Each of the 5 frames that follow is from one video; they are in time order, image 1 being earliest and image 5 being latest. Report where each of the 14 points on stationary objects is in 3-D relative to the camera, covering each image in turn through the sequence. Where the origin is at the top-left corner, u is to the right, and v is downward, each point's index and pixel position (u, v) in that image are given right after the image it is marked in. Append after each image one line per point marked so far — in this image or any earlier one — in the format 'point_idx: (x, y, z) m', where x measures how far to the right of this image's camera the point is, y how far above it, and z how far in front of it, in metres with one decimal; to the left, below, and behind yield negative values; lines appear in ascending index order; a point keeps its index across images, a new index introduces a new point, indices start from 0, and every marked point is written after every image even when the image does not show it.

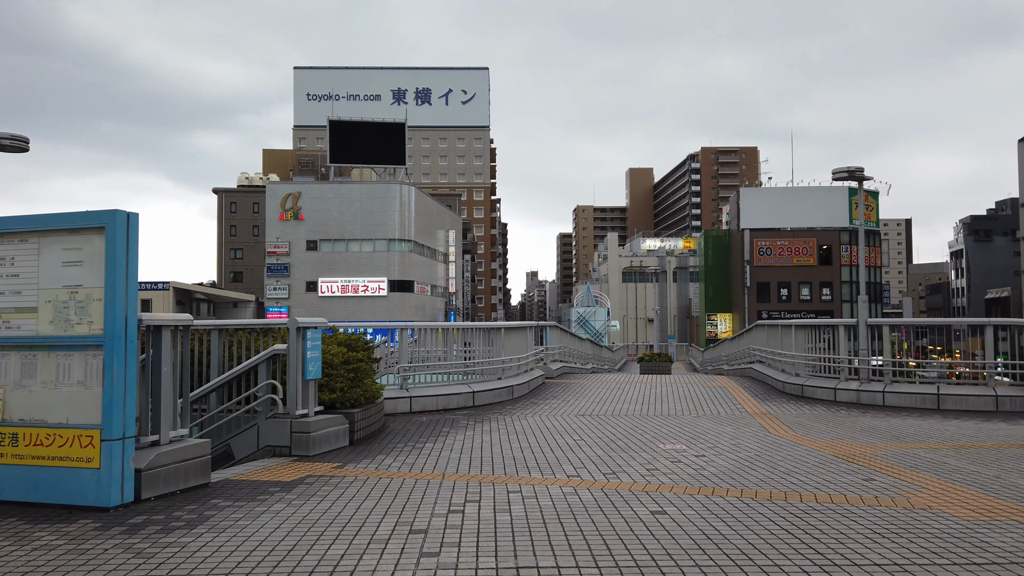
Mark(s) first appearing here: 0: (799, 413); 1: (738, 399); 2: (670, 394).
0: (+4.5, -2.0, +11.6) m
1: (+4.0, -2.0, +13.4) m
2: (+3.1, -2.1, +14.7) m
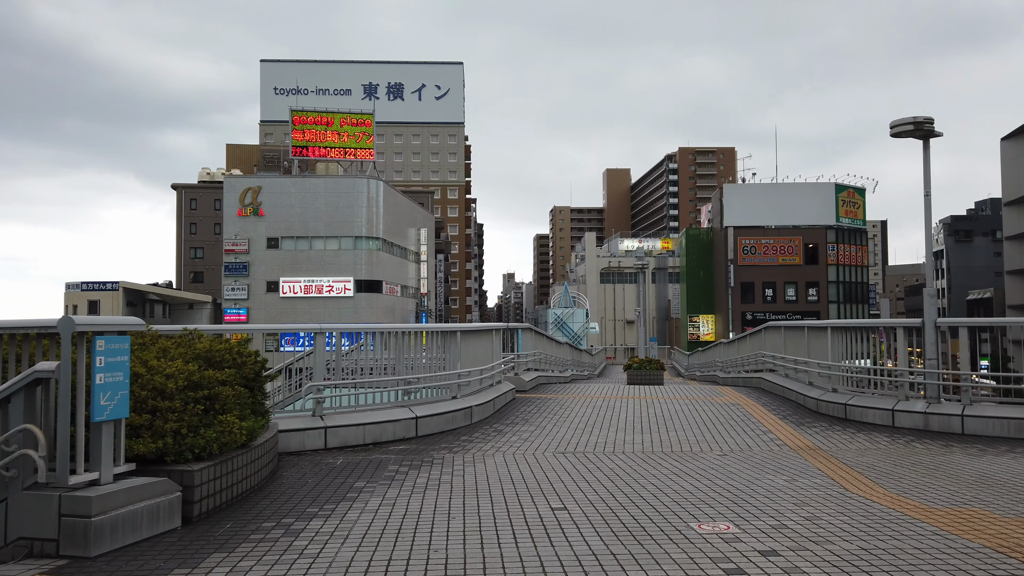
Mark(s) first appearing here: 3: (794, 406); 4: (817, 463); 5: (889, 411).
0: (+3.9, -1.8, +8.4) m
1: (+3.4, -1.8, +10.2) m
2: (+2.5, -1.9, +11.5) m
3: (+4.6, -1.9, +12.3) m
4: (+3.1, -1.8, +7.6) m
5: (+5.0, -1.6, +10.0) m
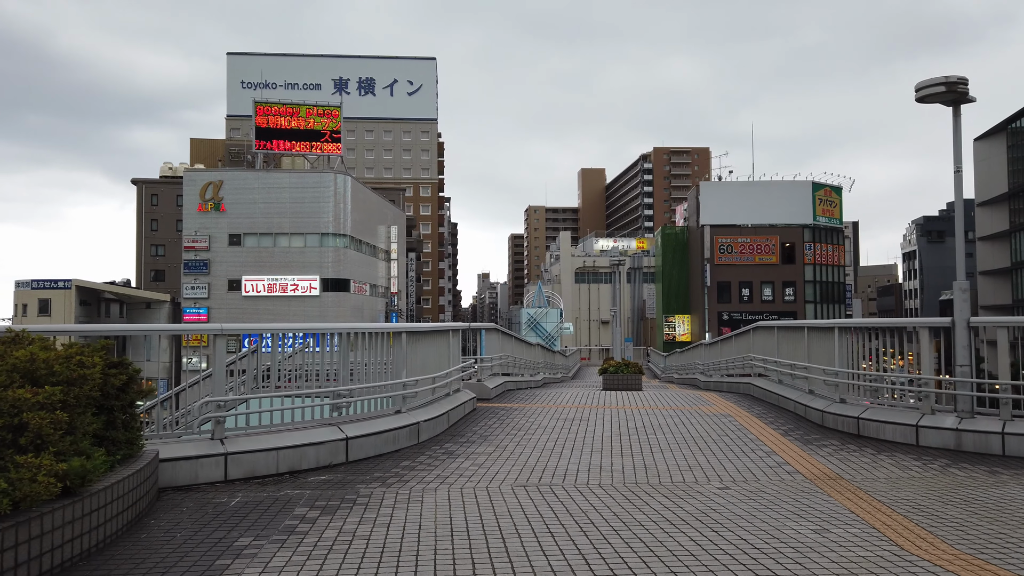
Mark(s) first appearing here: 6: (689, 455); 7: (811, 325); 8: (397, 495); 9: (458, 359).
0: (+3.5, -1.7, +6.9) m
1: (+2.9, -1.8, +8.6) m
2: (+1.9, -1.8, +9.9) m
3: (+4.0, -1.9, +10.8) m
4: (+2.6, -1.7, +5.9) m
5: (+4.5, -1.6, +8.4) m
6: (+1.9, -1.8, +7.9) m
7: (+4.5, -0.6, +11.4) m
8: (-1.0, -1.8, +6.6) m
9: (-0.9, -1.1, +12.3) m
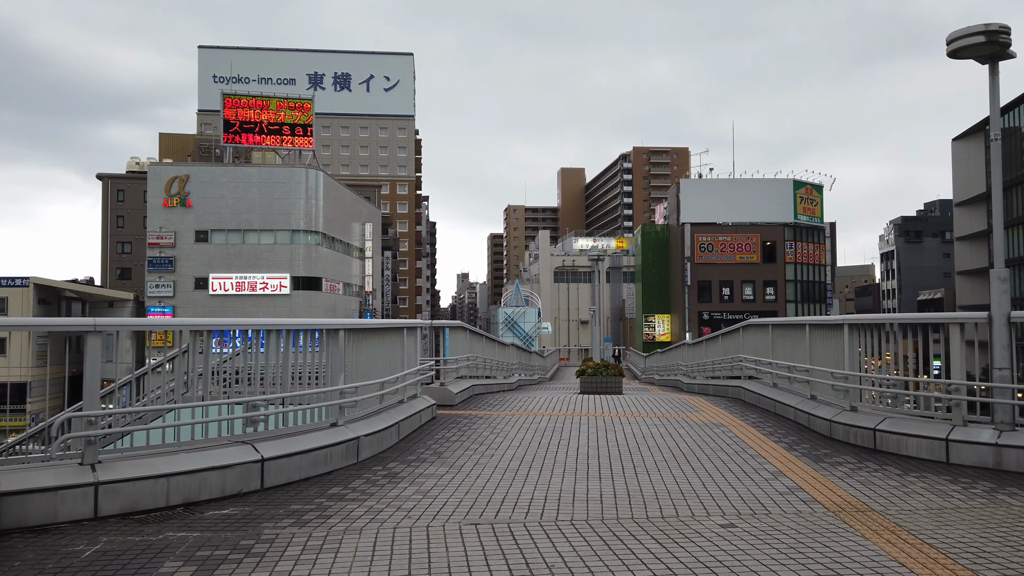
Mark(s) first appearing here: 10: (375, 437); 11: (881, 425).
0: (+3.1, -1.6, +5.5) m
1: (+2.5, -1.7, +7.3) m
2: (+1.5, -1.7, +8.5) m
3: (+3.5, -1.8, +9.5) m
4: (+2.3, -1.6, +4.6) m
5: (+4.1, -1.5, +7.1) m
6: (+1.5, -1.7, +6.6) m
7: (+4.0, -0.5, +10.1) m
8: (-1.3, -1.7, +5.1) m
9: (-1.4, -1.0, +10.9) m
10: (-1.4, -1.6, +8.0) m
11: (+3.9, -1.4, +7.9) m
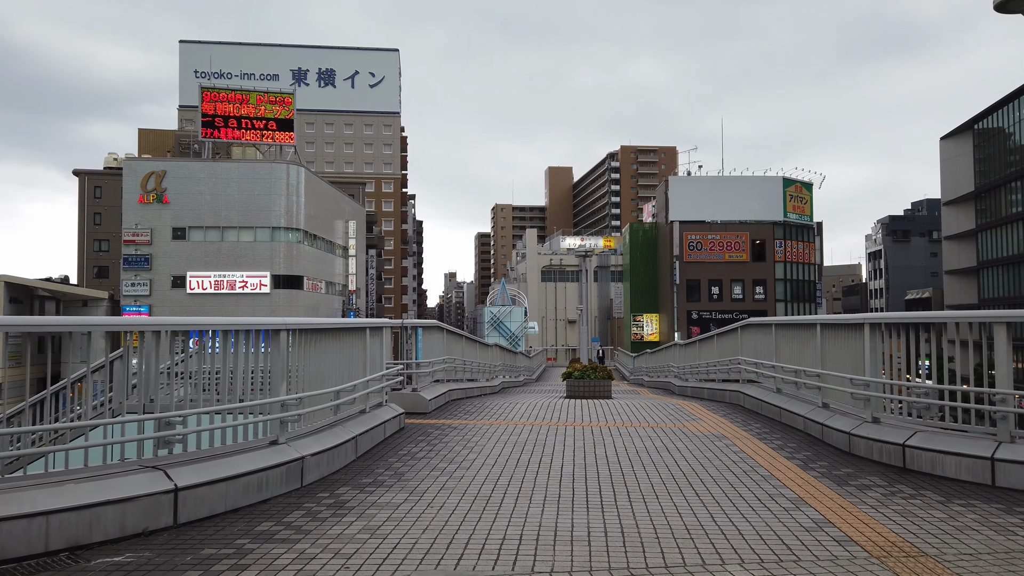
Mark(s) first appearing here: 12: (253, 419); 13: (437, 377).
0: (+2.9, -1.6, +4.5) m
1: (+2.2, -1.6, +6.2) m
2: (+1.2, -1.7, +7.4) m
3: (+3.3, -1.7, +8.4) m
4: (+2.1, -1.5, +3.5) m
5: (+3.9, -1.4, +6.1) m
6: (+1.3, -1.6, +5.5) m
7: (+3.8, -0.4, +9.1) m
8: (-1.5, -1.6, +4.0) m
9: (-1.7, -1.0, +9.7) m
10: (-1.7, -1.5, +6.9) m
11: (+3.6, -1.4, +6.9) m
12: (-2.3, -1.1, +6.0) m
13: (-1.3, -1.6, +13.2) m
